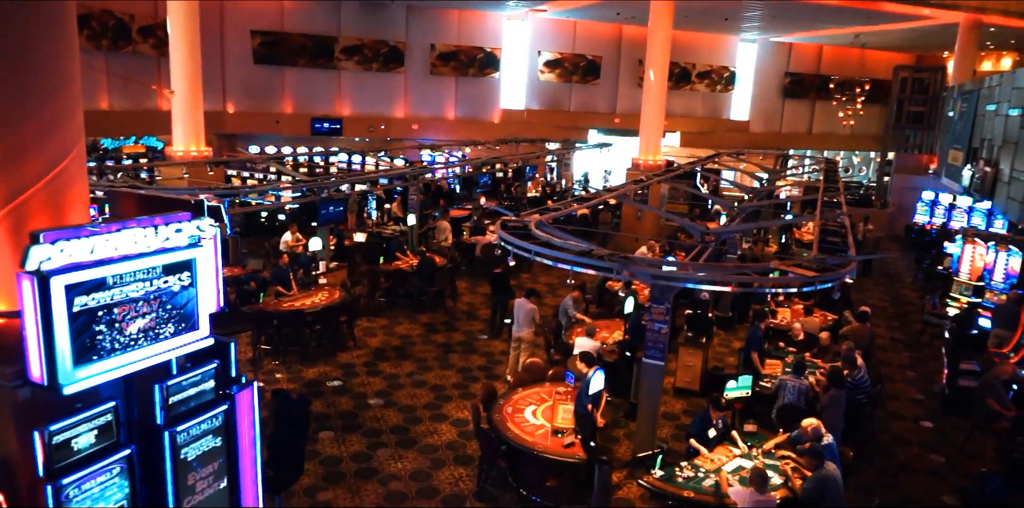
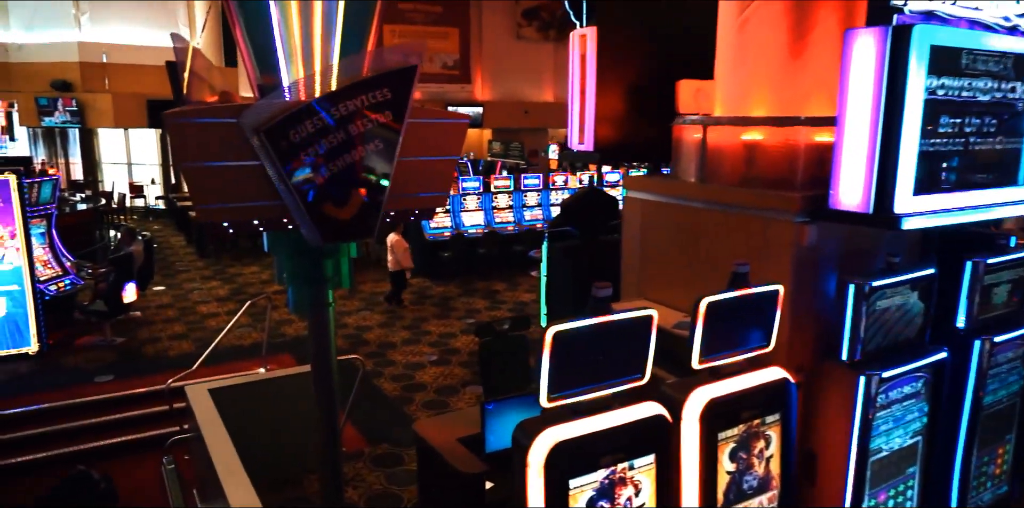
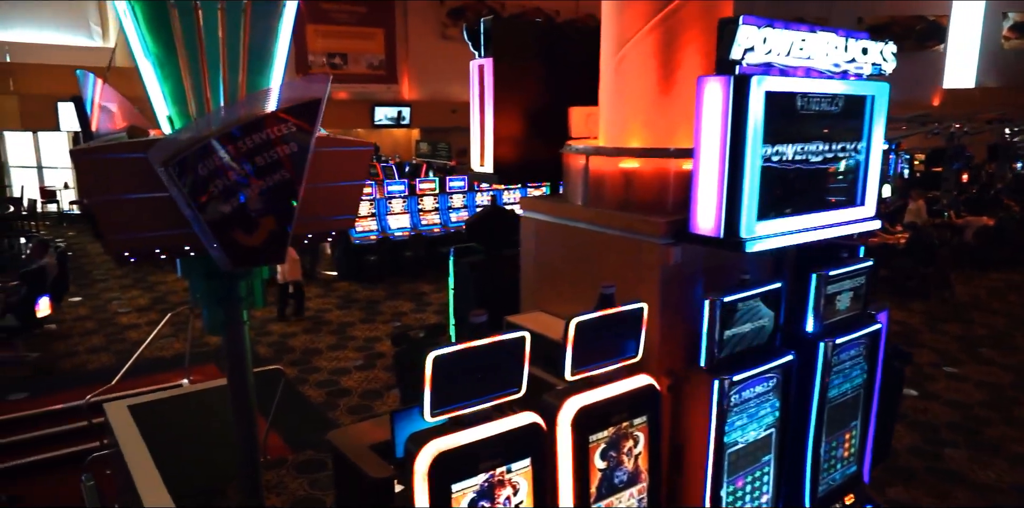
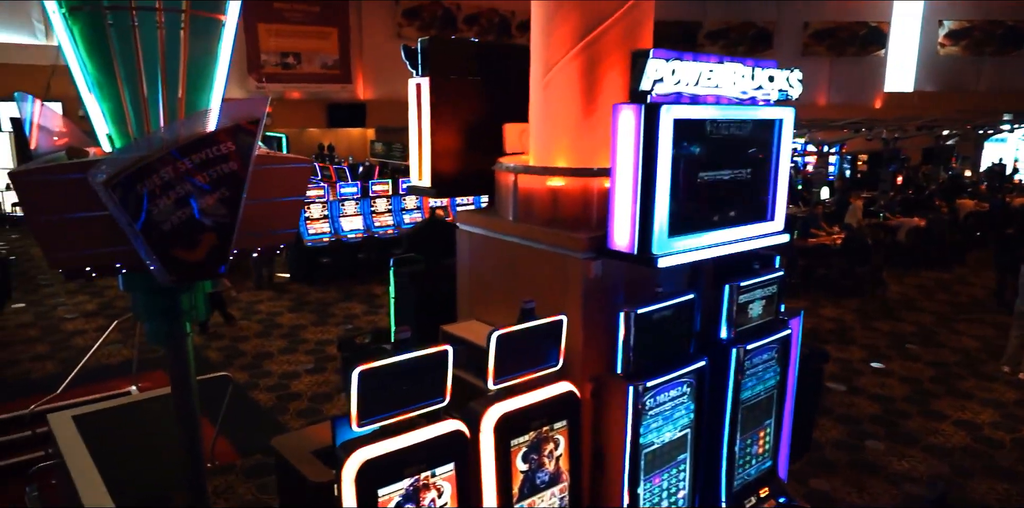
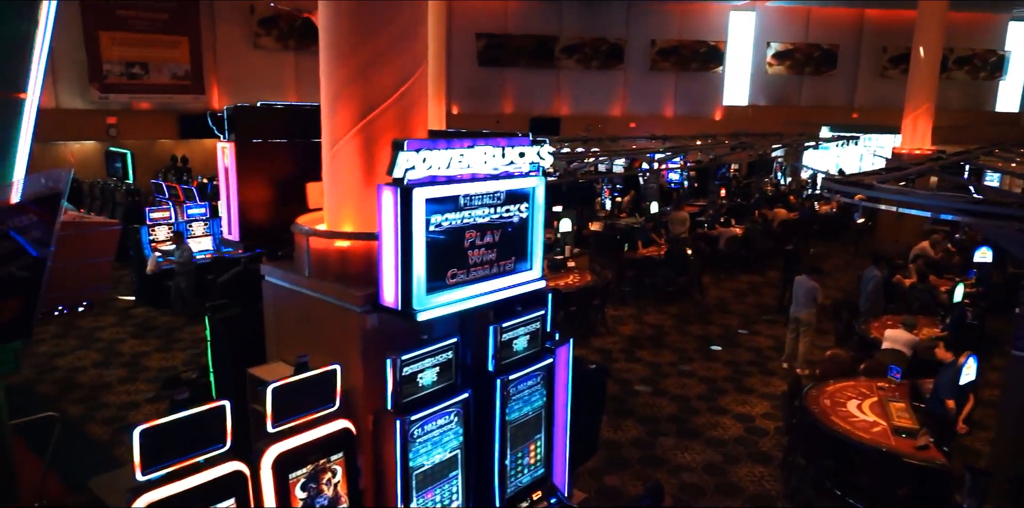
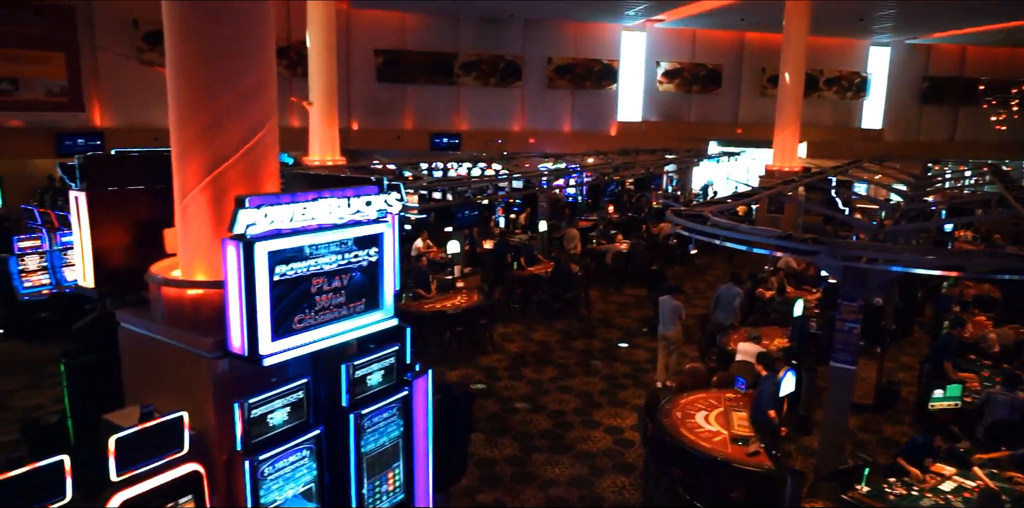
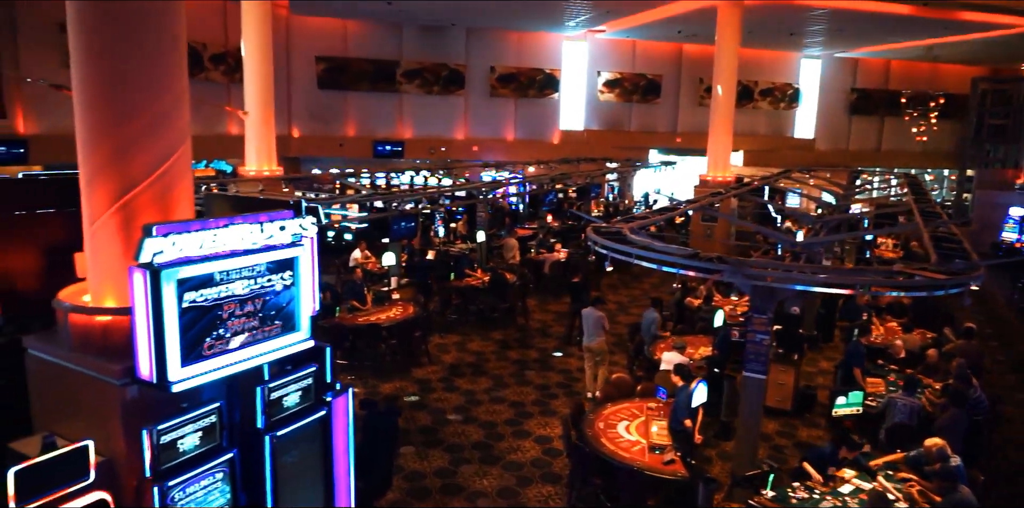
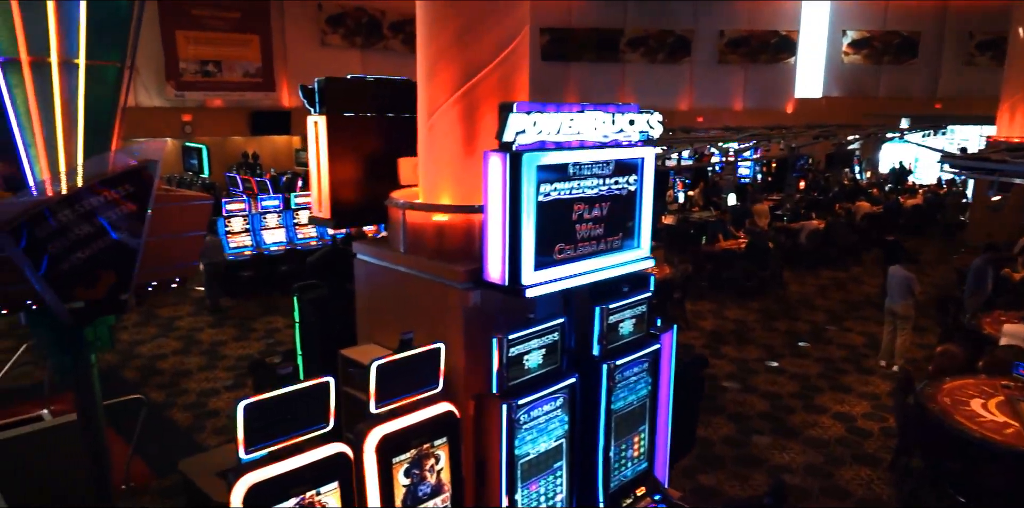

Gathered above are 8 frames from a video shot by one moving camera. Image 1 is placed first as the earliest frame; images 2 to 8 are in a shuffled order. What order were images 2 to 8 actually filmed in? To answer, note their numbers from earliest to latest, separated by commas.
7, 6, 5, 8, 4, 3, 2
